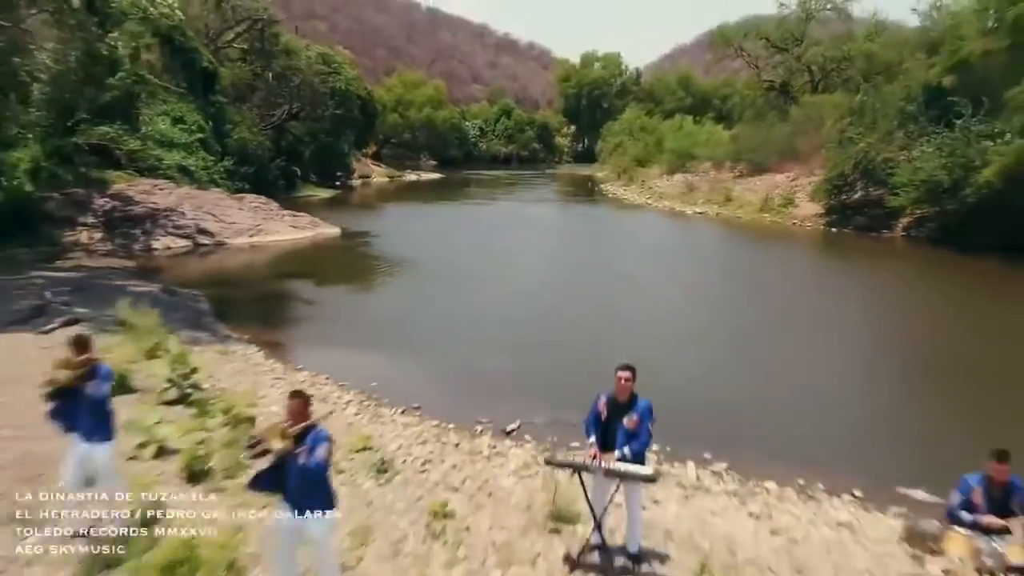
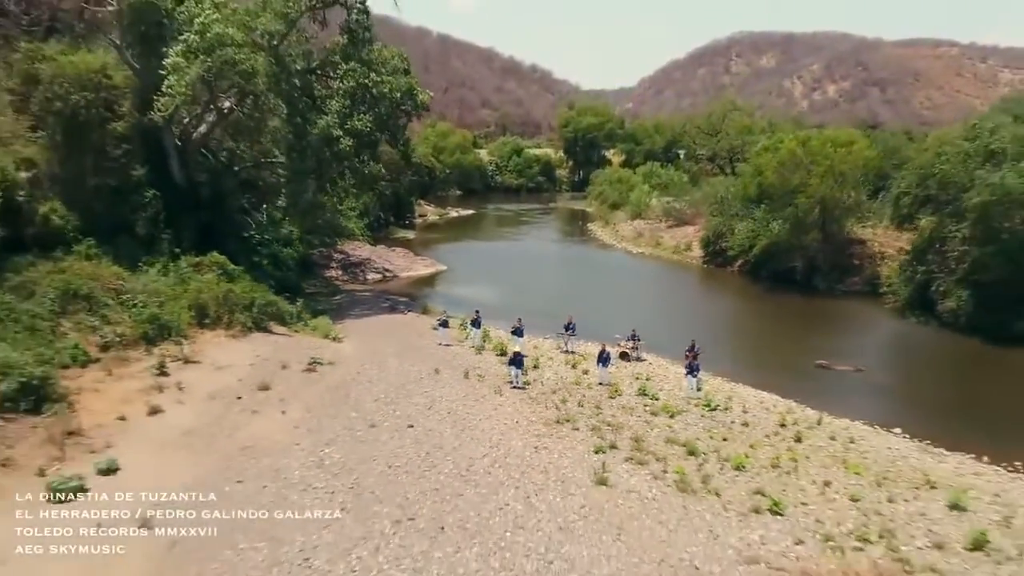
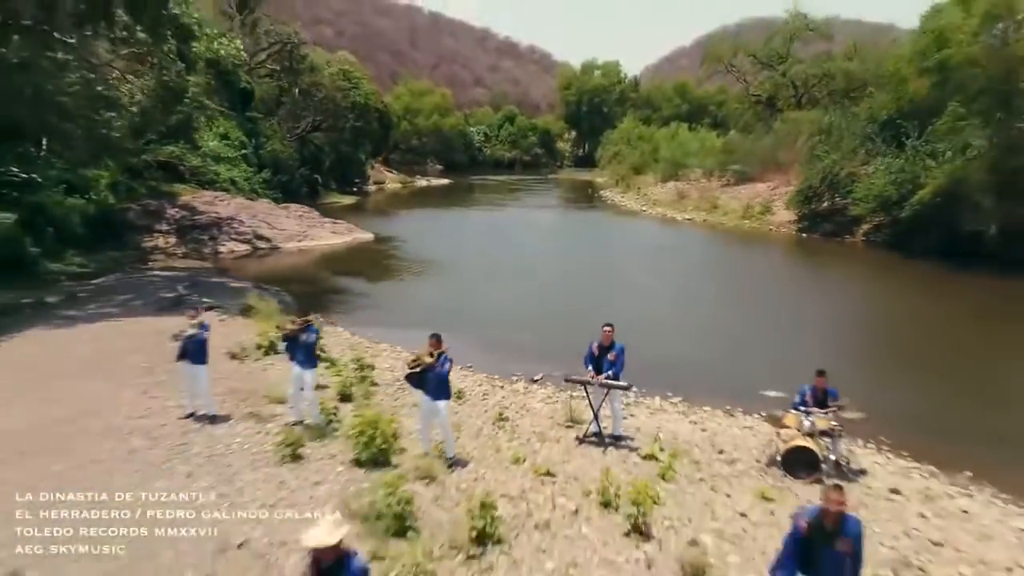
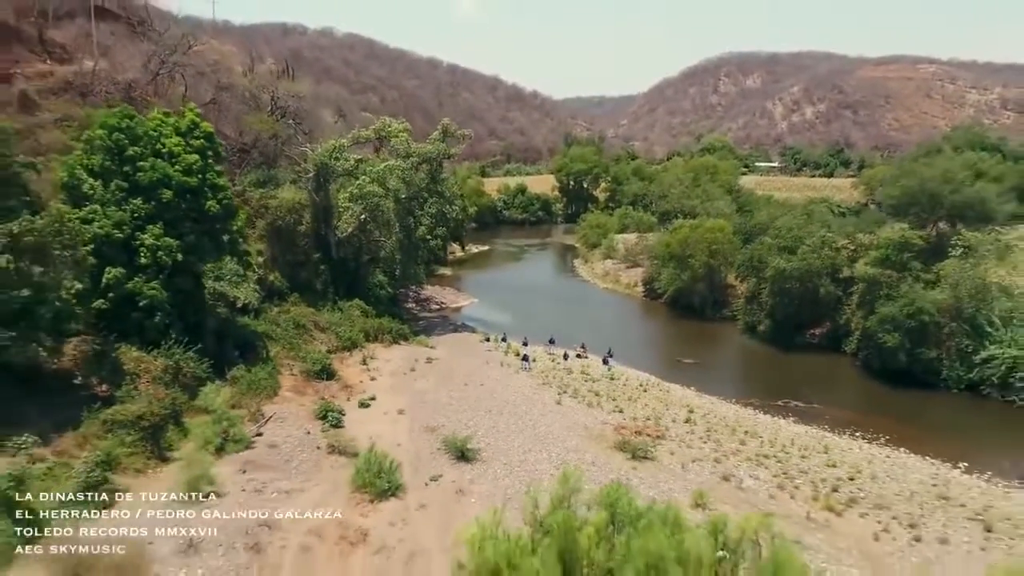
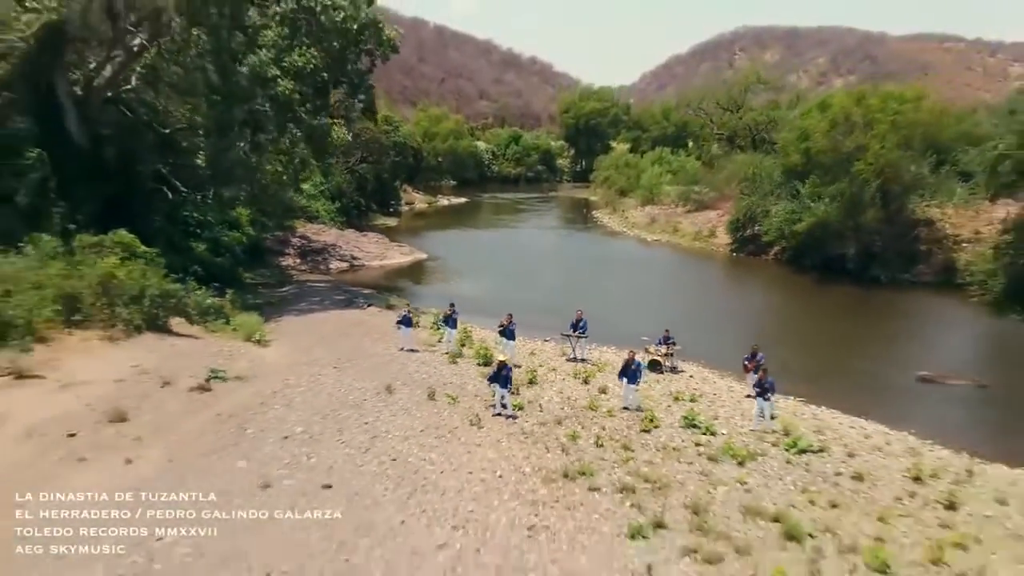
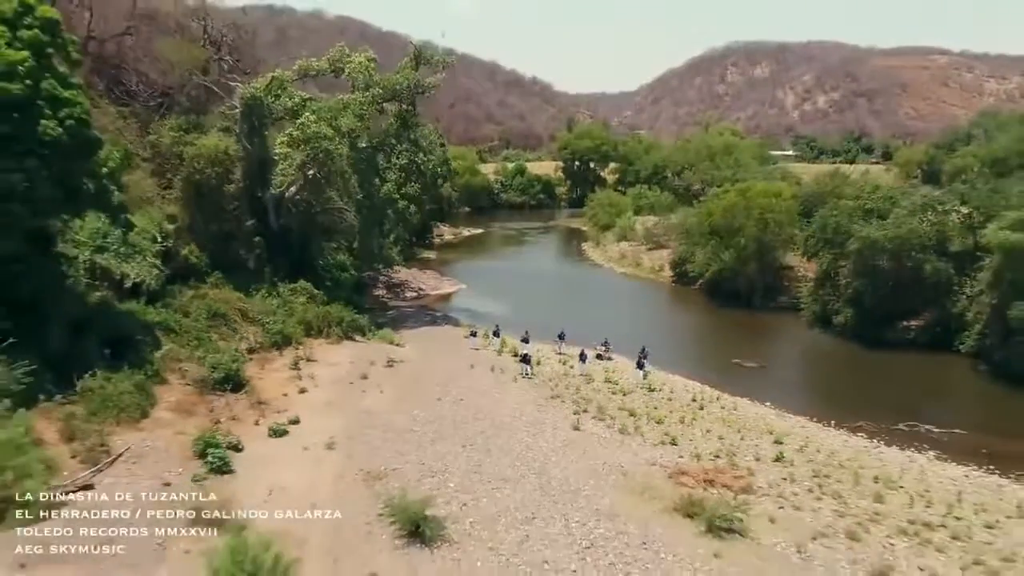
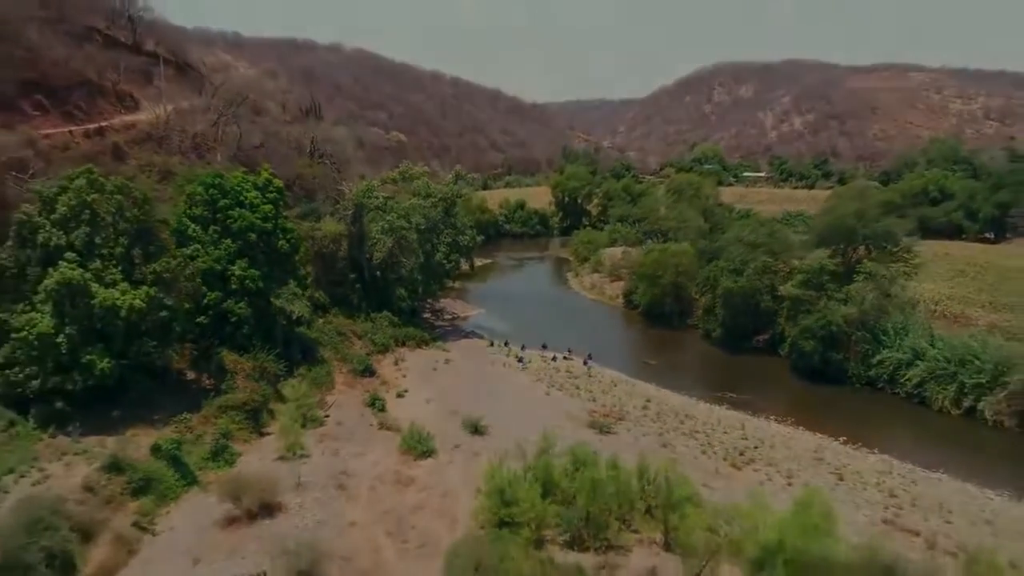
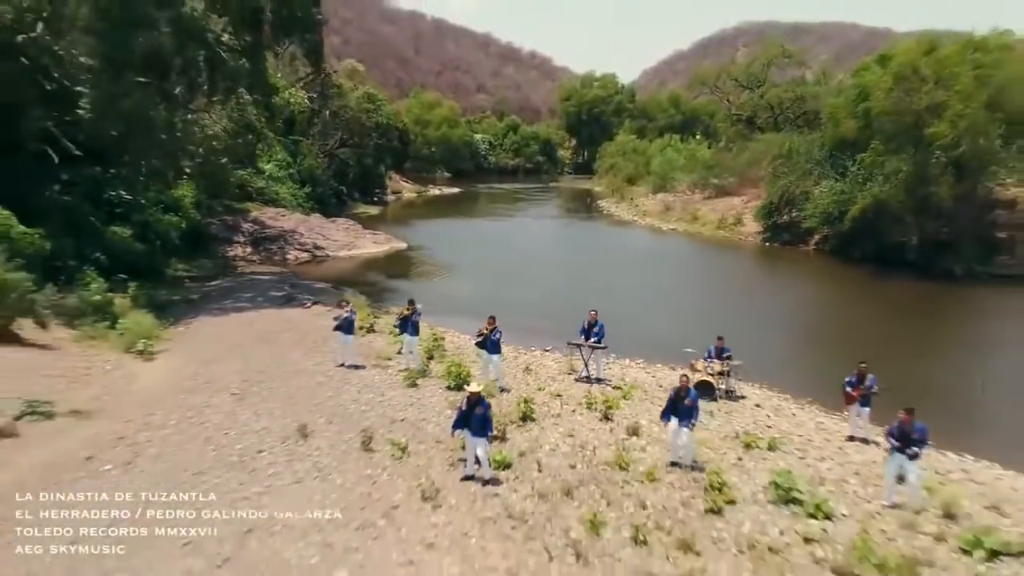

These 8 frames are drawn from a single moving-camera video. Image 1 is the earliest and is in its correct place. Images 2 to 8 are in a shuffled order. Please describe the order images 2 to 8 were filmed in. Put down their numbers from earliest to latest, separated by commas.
3, 8, 5, 2, 6, 4, 7
